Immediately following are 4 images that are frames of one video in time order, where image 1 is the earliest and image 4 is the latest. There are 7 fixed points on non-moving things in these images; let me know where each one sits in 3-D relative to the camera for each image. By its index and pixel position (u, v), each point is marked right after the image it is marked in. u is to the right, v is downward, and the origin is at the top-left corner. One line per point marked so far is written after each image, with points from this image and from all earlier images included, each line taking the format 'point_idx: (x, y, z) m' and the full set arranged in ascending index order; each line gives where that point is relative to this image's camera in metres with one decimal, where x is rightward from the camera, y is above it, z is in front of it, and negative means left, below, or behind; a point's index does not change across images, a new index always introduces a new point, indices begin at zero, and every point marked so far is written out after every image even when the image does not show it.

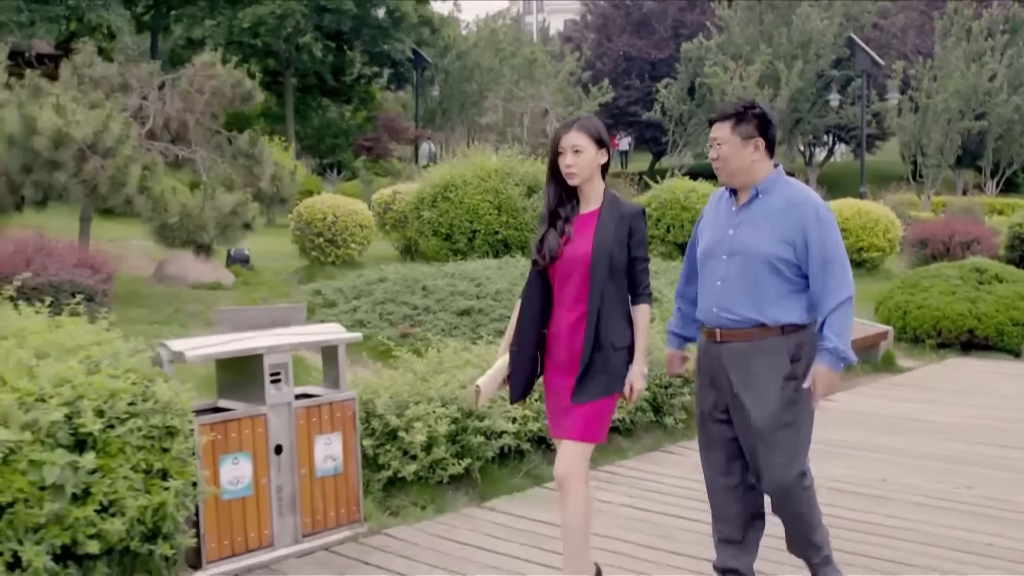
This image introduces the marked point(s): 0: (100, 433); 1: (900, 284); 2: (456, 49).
0: (-1.0, -0.3, +2.9) m
1: (+2.9, 0.0, +8.9) m
2: (-0.8, +3.7, +18.4) m
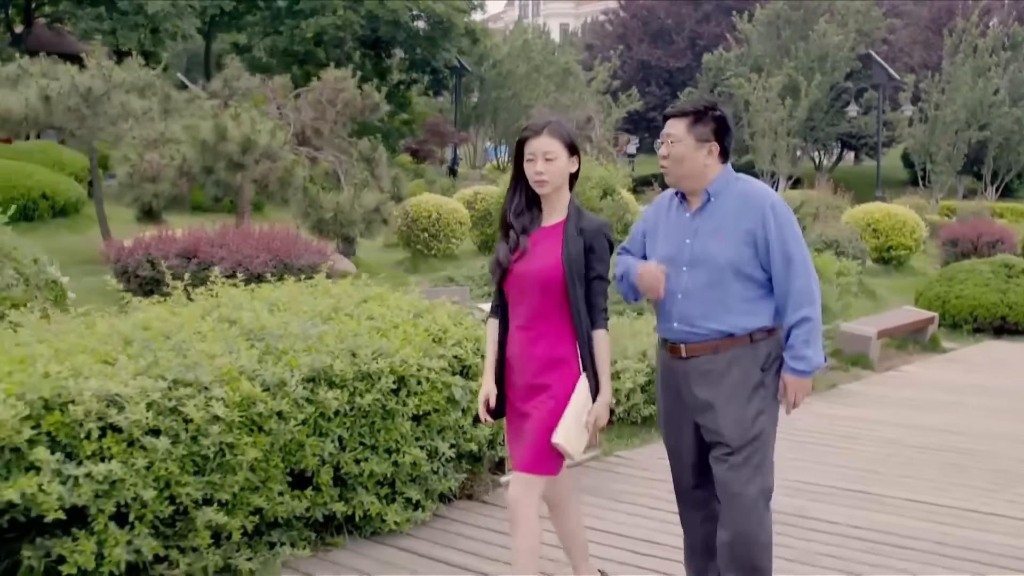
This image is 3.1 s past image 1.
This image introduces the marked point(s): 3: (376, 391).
0: (-0.1, -0.3, +4.0) m
1: (+3.6, +0.1, +10.2) m
2: (-0.3, +3.8, +19.6) m
3: (-0.4, -0.3, +3.6) m
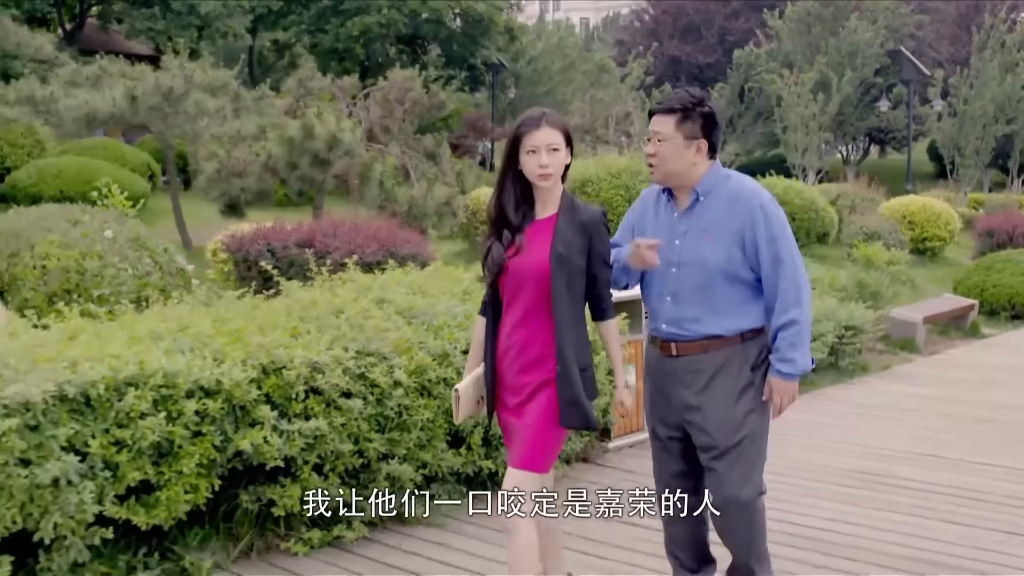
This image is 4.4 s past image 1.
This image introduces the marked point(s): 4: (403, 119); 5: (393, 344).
0: (+0.3, -0.2, +4.5) m
1: (+4.1, +0.2, +10.6) m
2: (+0.3, +3.9, +20.0) m
3: (0.0, -0.3, +4.1) m
4: (-0.9, +1.4, +9.9) m
5: (-0.4, -0.2, +3.8) m
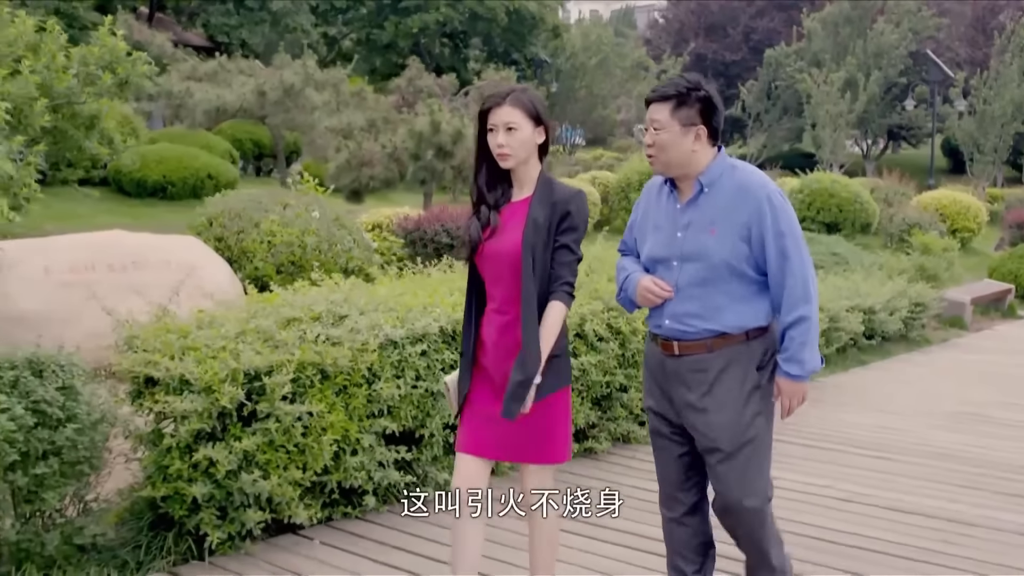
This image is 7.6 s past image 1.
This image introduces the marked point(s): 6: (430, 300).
0: (+1.1, -0.1, +5.6) m
1: (+4.9, +0.3, +11.7) m
2: (+1.0, +4.2, +21.1) m
3: (+0.9, -0.1, +5.1) m
4: (-0.1, +1.6, +11.0) m
5: (+0.5, -0.1, +4.8) m
6: (-0.3, -0.1, +4.2) m
